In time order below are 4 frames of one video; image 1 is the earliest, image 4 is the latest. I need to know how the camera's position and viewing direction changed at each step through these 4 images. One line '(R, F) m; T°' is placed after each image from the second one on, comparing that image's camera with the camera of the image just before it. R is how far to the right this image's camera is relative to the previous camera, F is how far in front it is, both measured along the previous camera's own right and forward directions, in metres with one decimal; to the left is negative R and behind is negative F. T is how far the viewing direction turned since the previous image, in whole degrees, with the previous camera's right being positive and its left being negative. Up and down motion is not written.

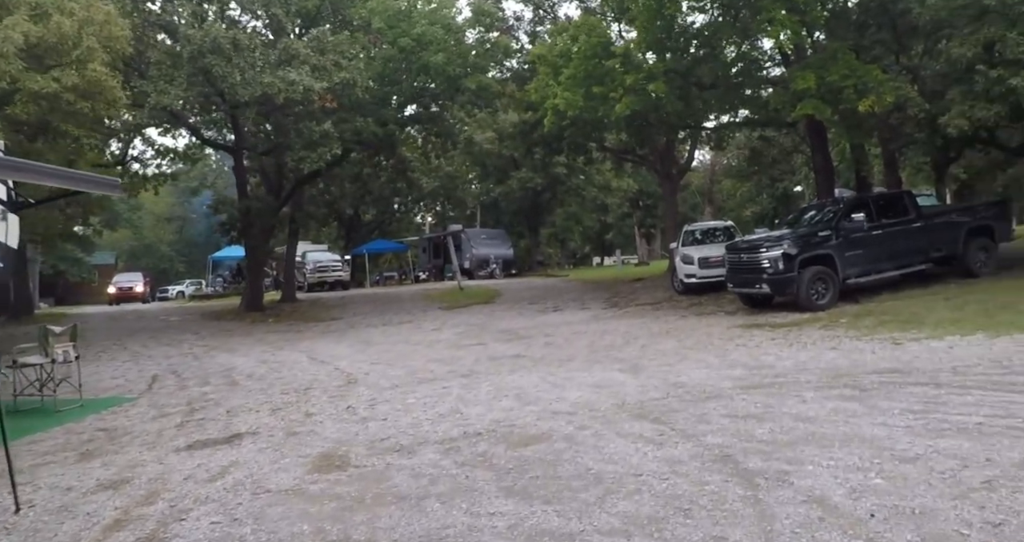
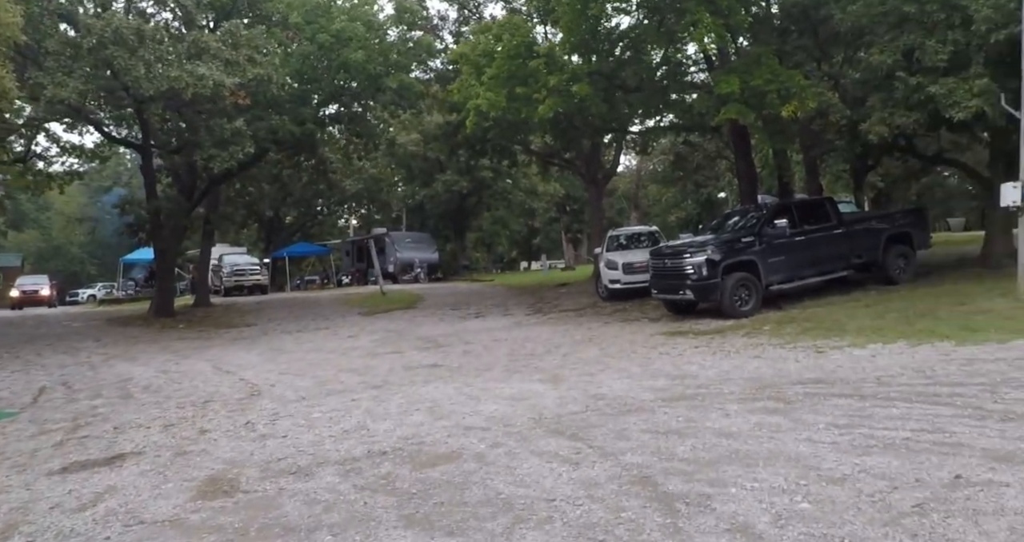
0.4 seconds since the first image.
(+0.2, +0.6) m; +5°
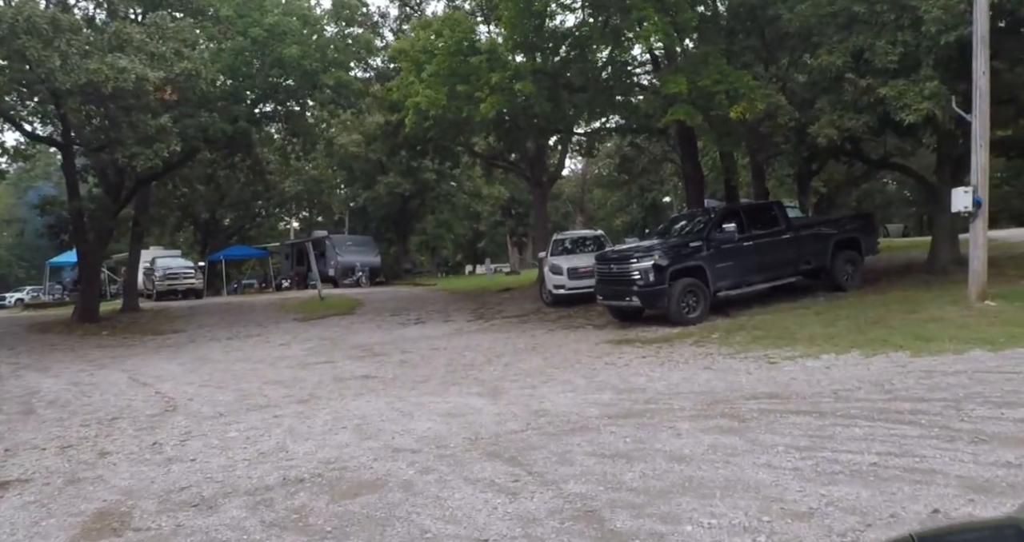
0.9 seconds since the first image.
(+0.1, +0.7) m; +4°
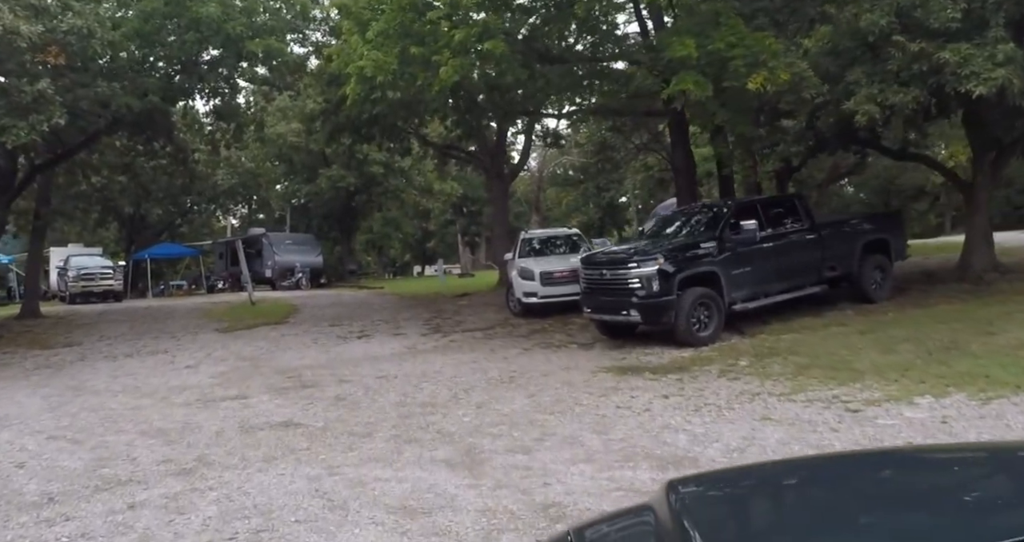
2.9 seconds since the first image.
(-0.3, +3.1) m; +4°
